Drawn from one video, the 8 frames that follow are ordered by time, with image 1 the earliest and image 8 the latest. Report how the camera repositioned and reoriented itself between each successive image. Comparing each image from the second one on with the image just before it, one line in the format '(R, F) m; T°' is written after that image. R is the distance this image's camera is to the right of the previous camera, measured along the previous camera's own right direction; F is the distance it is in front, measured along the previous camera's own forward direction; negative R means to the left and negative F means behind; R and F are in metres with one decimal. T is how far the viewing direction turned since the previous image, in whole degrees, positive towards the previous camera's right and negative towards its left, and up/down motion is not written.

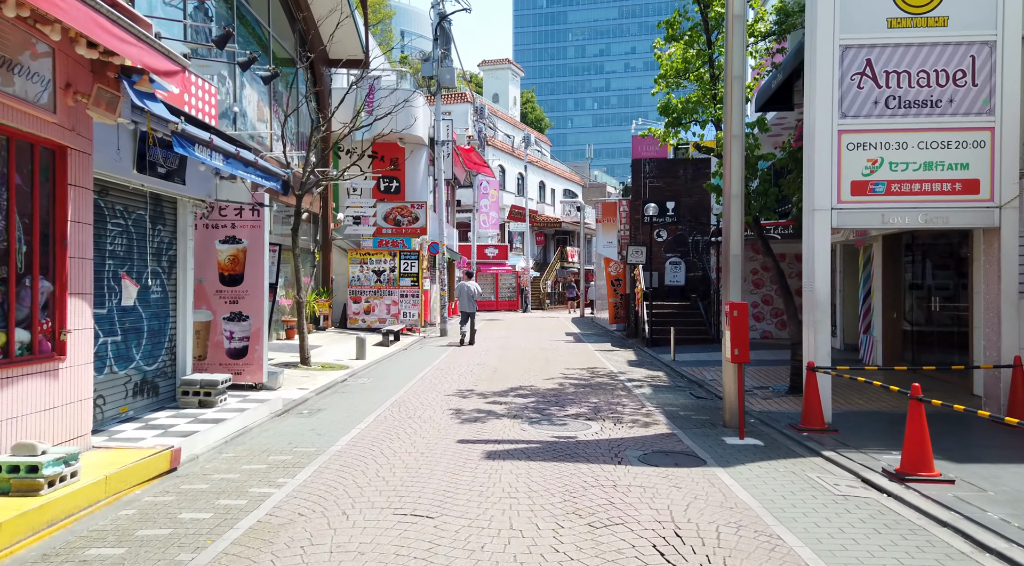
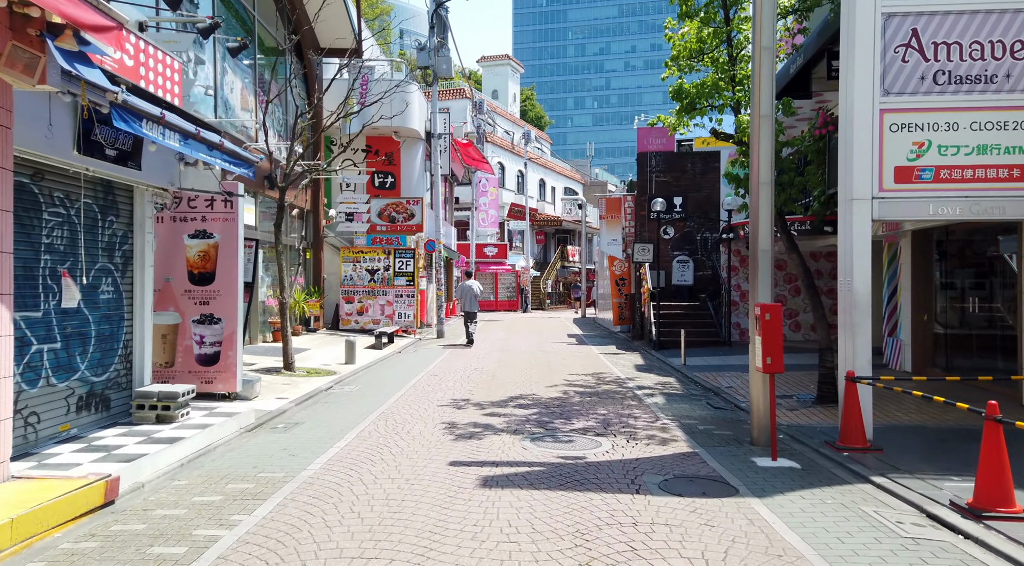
(0.0, +1.1) m; 0°
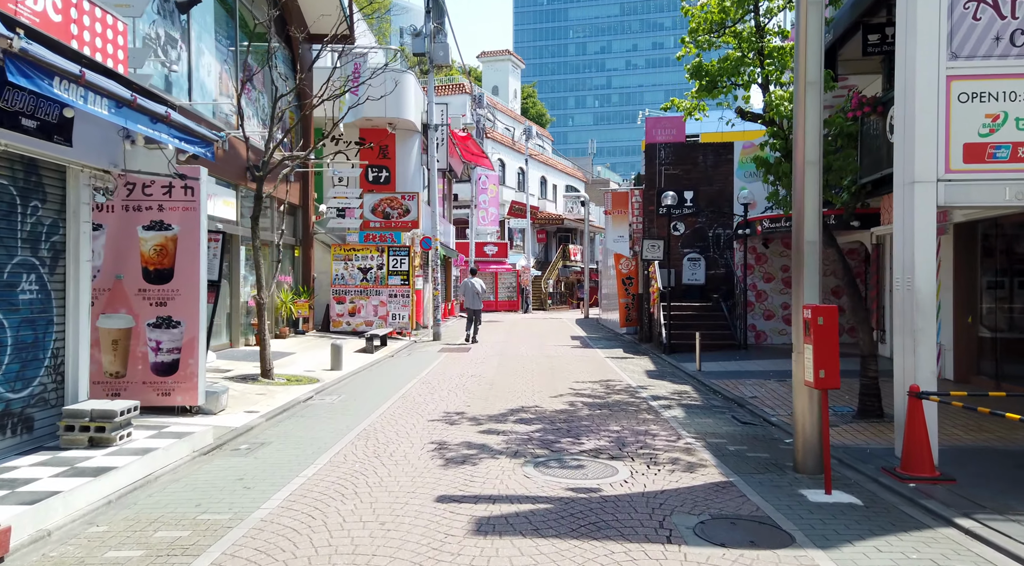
(0.0, +1.3) m; 0°
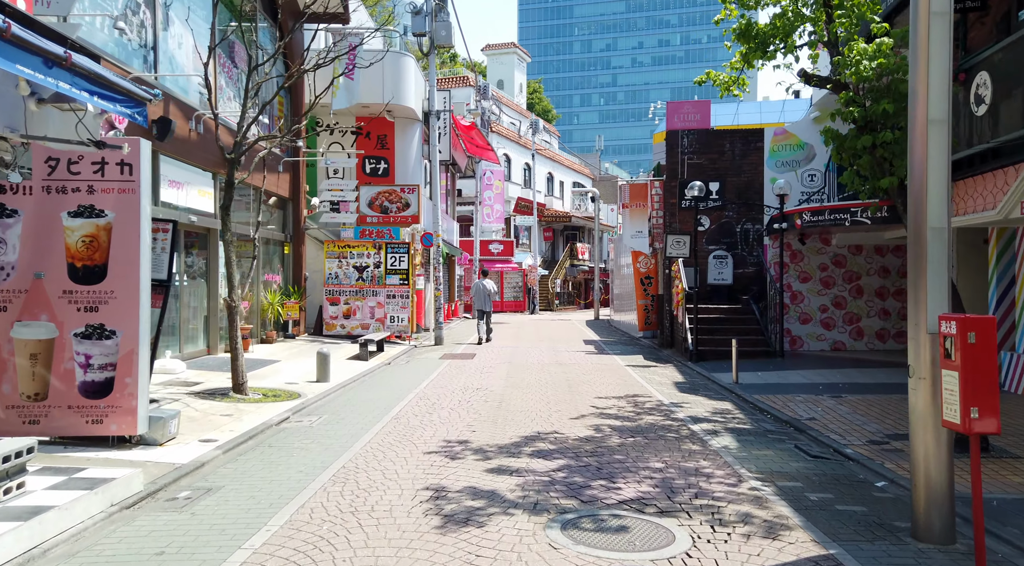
(-0.1, +1.9) m; 0°
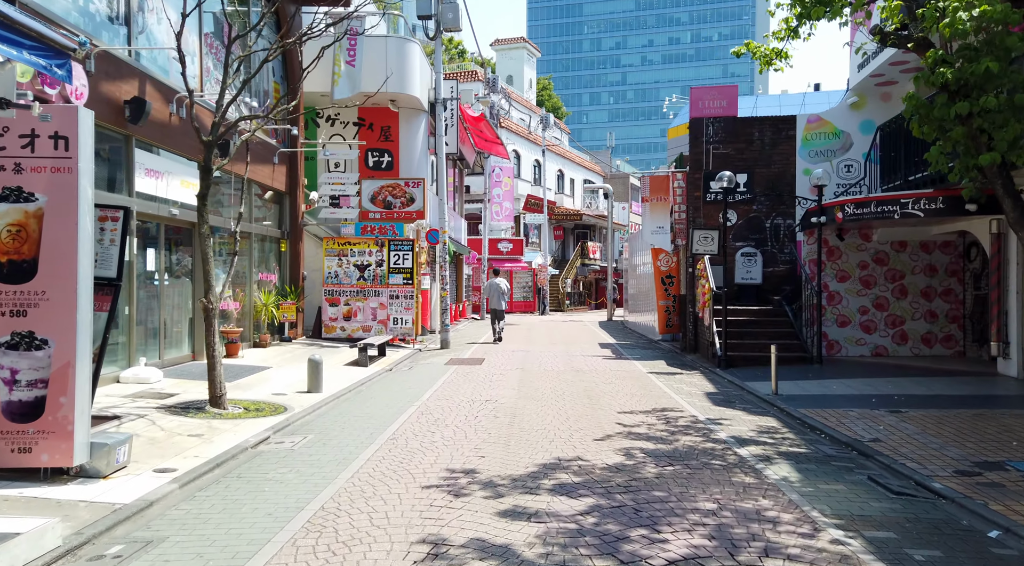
(-0.1, +1.4) m; -1°
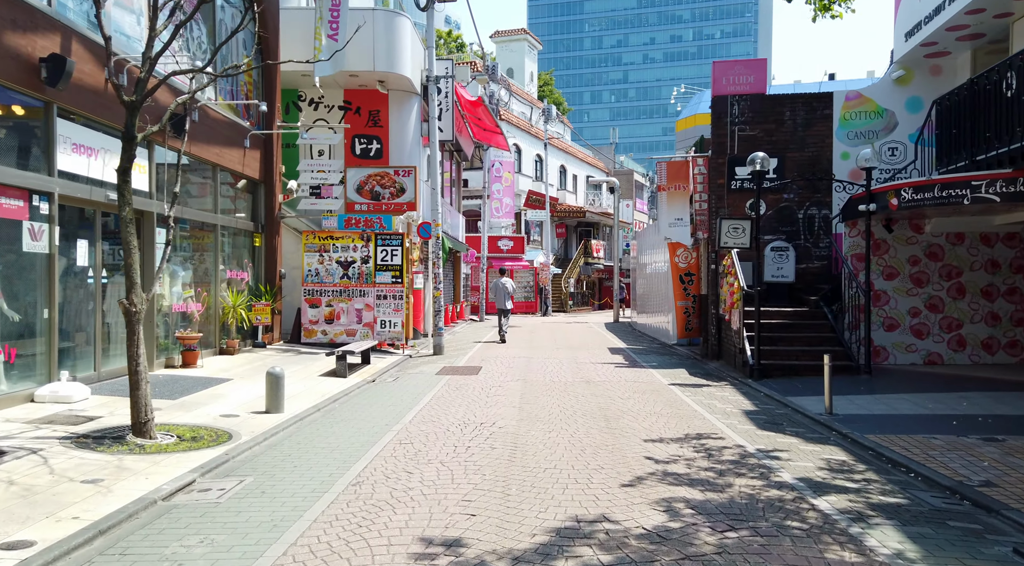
(0.0, +2.0) m; 0°
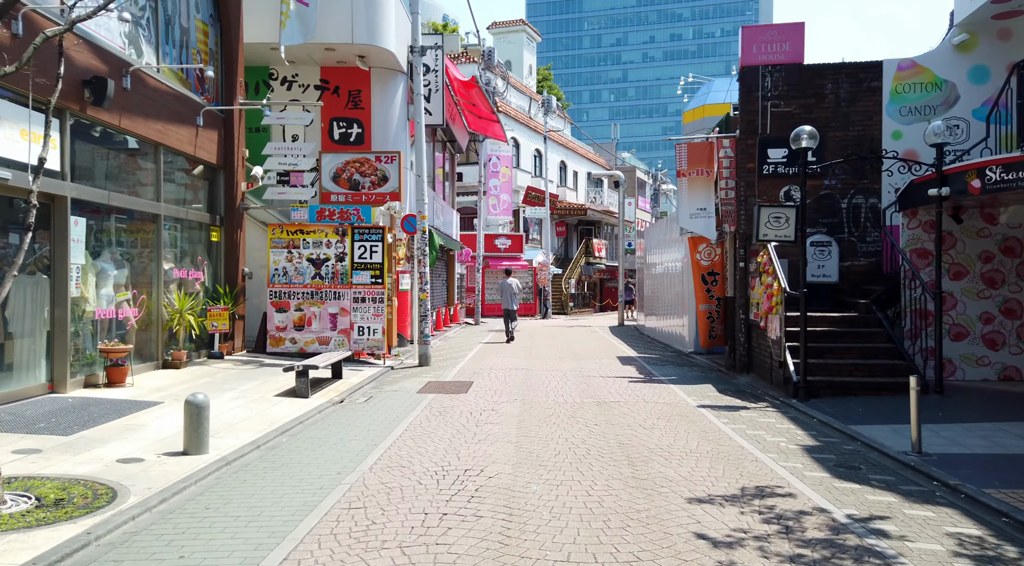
(0.0, +2.3) m; 0°
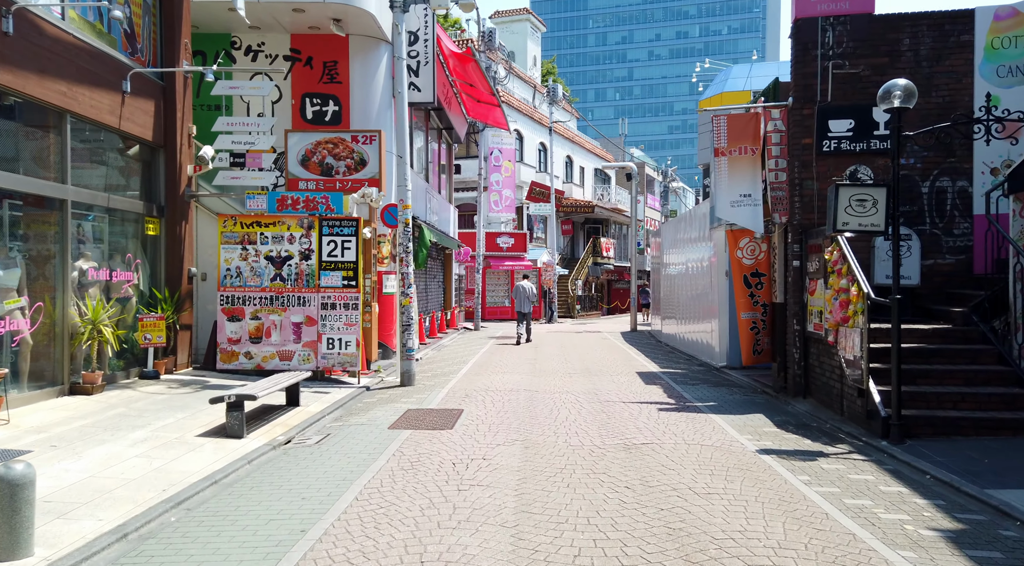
(+0.1, +2.7) m; 0°
